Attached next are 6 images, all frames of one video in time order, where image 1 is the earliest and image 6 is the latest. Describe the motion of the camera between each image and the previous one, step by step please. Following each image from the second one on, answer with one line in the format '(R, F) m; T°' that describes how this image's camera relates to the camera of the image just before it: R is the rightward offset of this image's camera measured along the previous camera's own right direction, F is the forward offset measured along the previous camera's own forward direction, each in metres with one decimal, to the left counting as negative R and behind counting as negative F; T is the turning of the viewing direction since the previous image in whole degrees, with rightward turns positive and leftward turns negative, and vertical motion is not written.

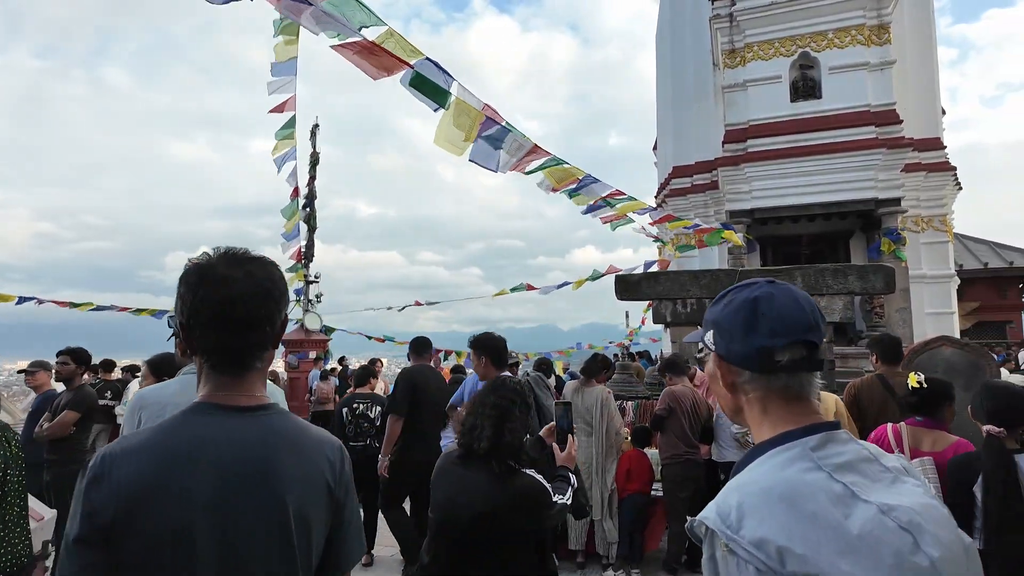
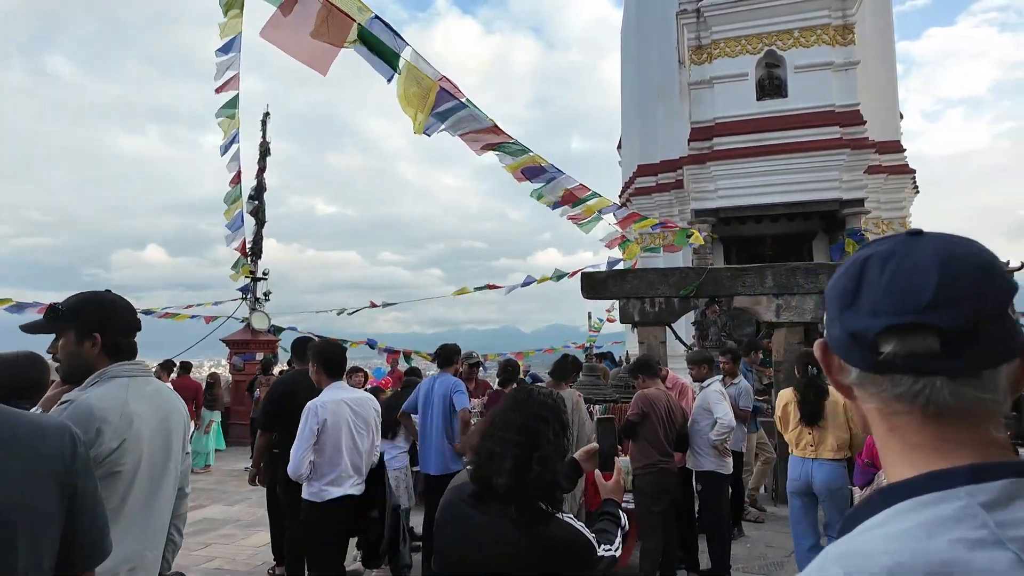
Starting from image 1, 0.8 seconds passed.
(0.0, +0.4) m; +3°
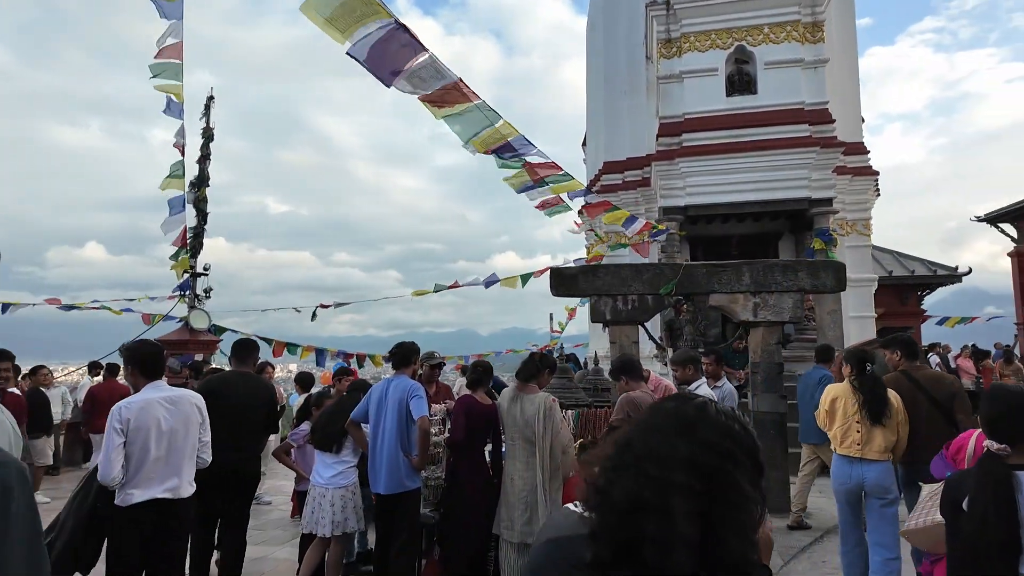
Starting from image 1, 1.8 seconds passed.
(-0.1, +0.6) m; +4°
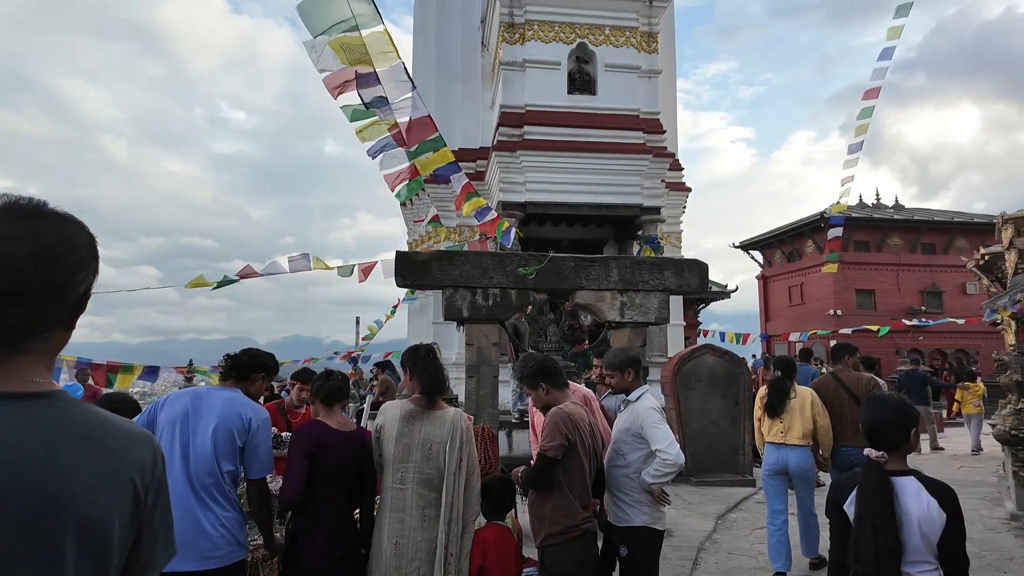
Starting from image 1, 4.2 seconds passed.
(-0.5, +1.3) m; +19°
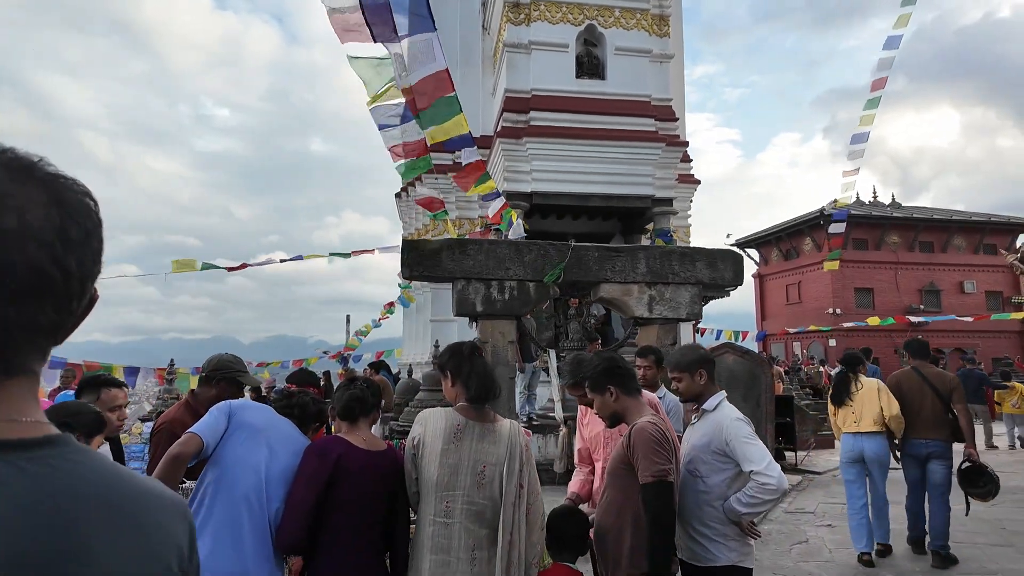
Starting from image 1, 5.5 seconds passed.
(-0.3, +0.6) m; +1°
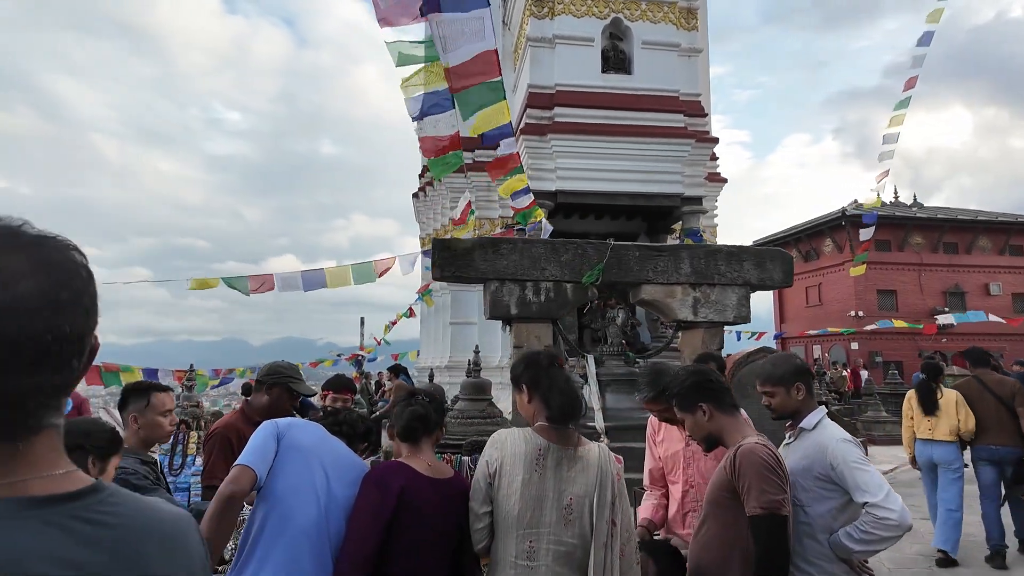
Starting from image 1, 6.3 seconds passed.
(-0.2, +0.4) m; -1°
